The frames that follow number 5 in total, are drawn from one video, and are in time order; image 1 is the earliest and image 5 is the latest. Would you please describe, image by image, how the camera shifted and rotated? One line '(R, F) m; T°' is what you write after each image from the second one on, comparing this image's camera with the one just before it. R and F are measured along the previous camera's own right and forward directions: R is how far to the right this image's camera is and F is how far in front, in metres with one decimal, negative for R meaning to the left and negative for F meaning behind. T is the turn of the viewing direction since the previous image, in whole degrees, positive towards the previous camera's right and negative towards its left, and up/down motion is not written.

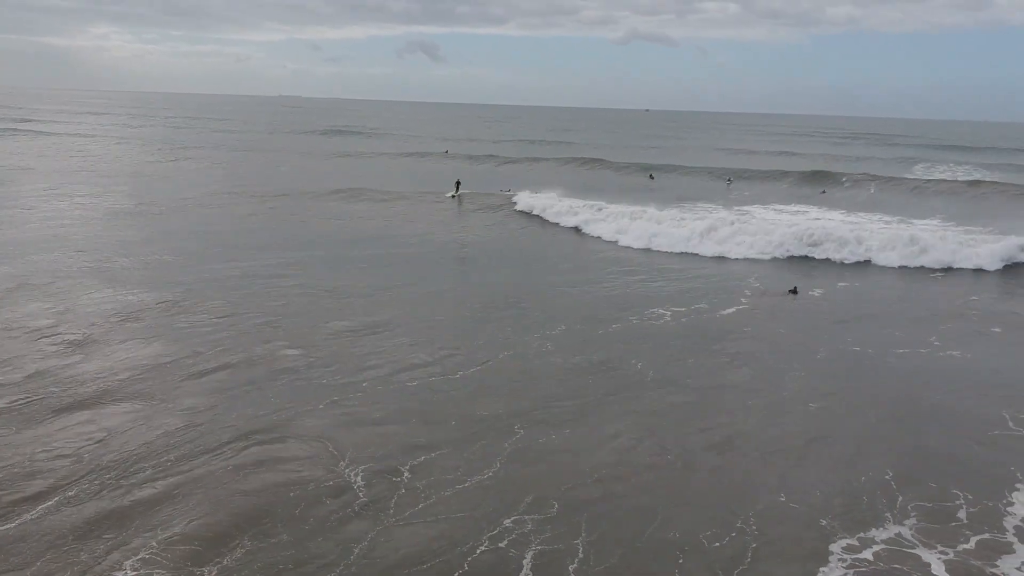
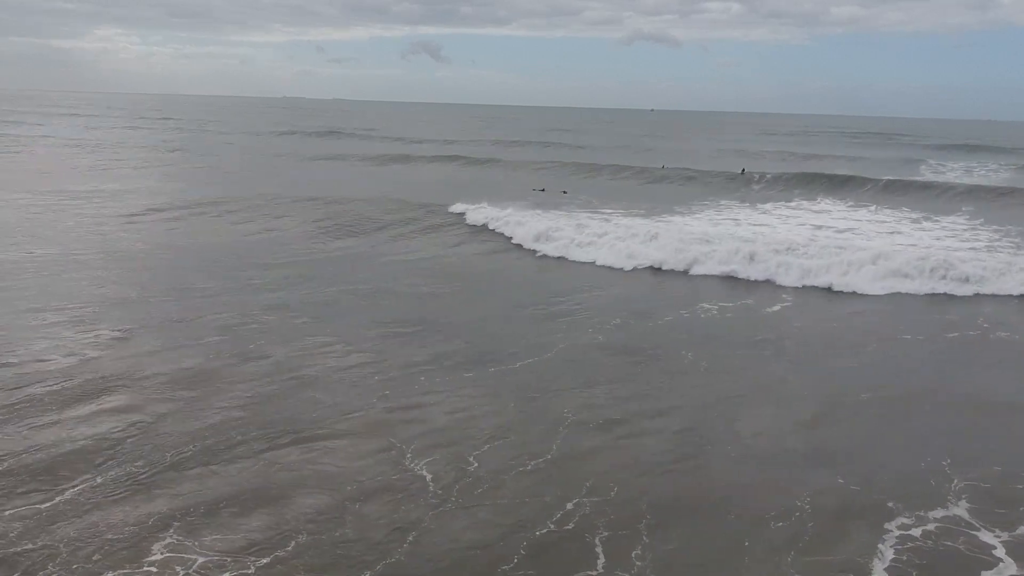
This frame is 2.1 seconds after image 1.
(-0.4, -0.2) m; 0°
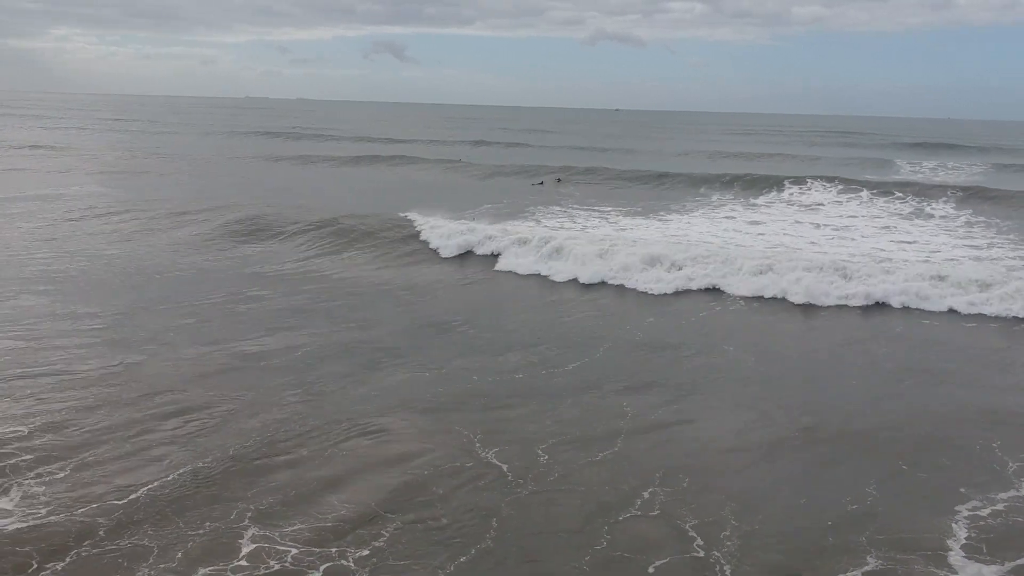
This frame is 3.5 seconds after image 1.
(-0.8, -0.3) m; +2°
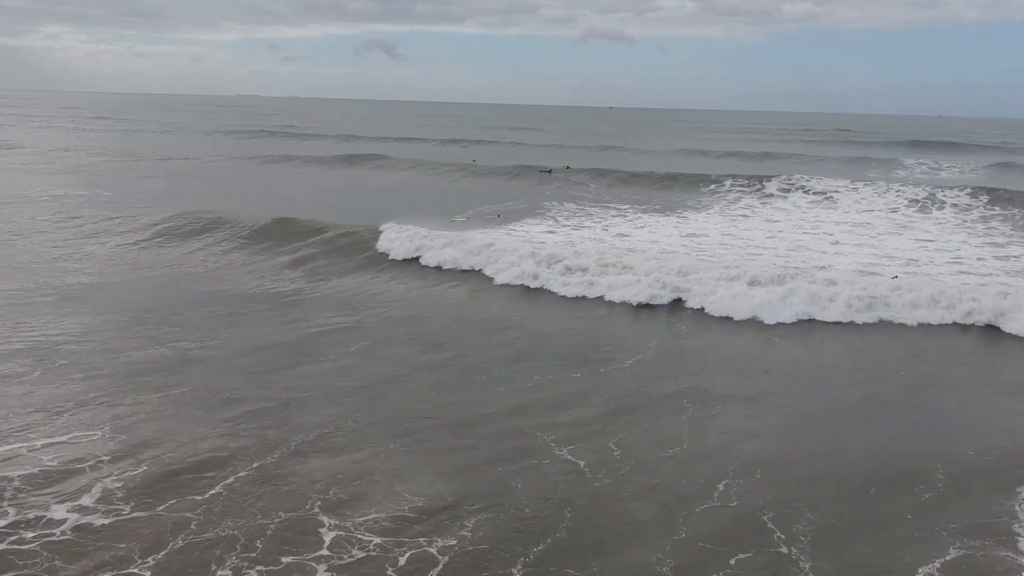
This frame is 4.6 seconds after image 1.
(-0.6, -0.2) m; 0°
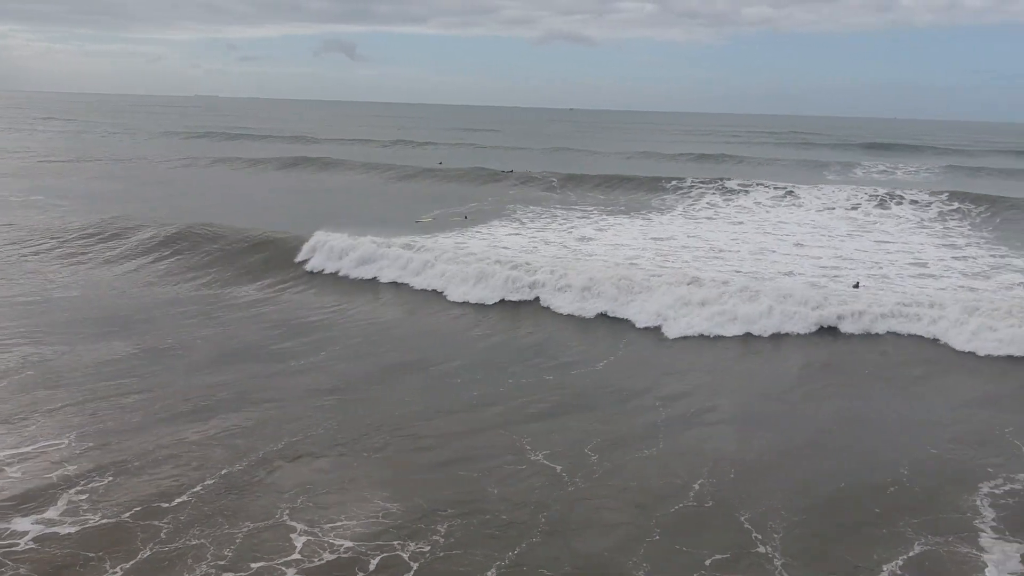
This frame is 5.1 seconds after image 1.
(-0.1, 0.0) m; +2°
